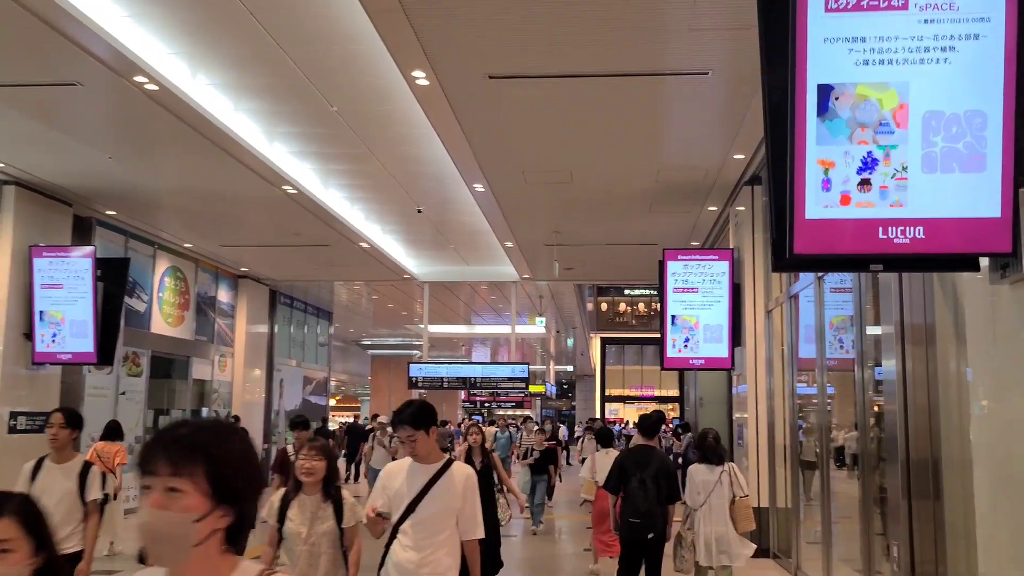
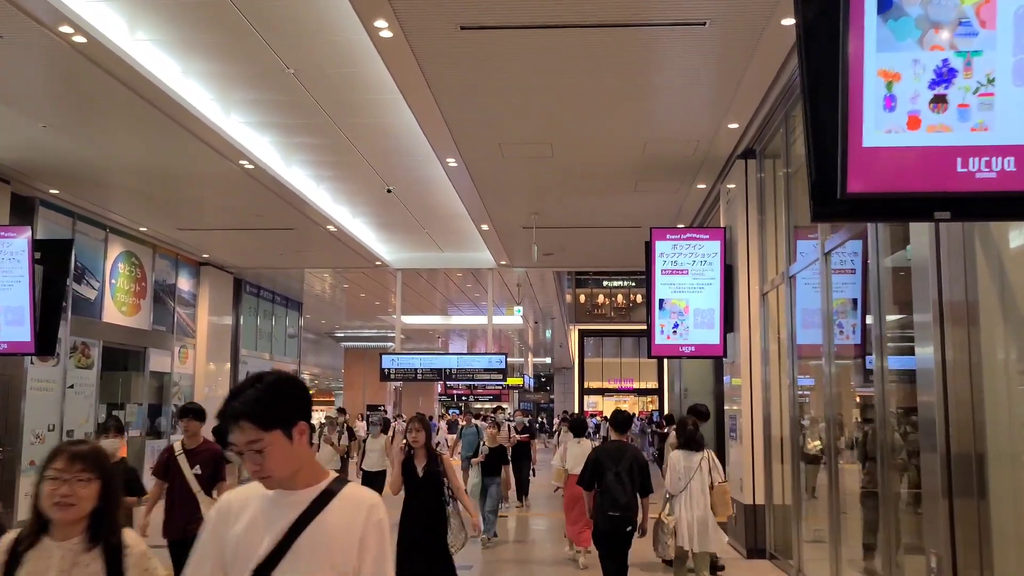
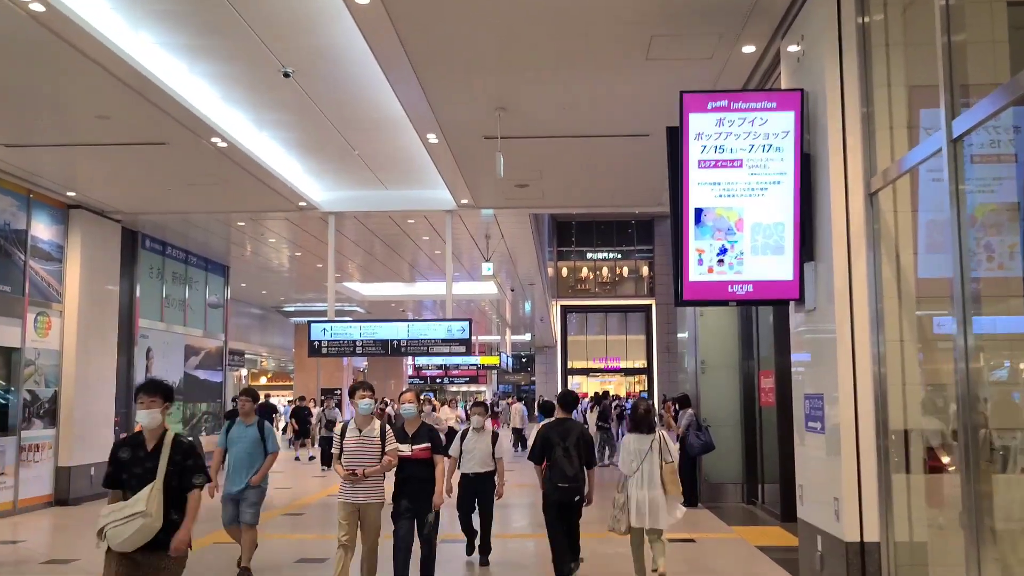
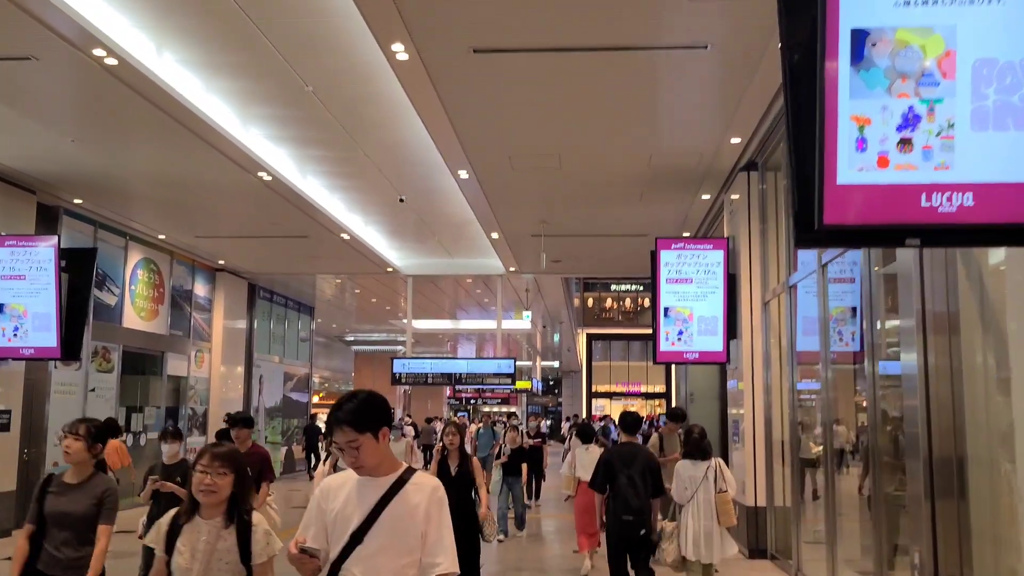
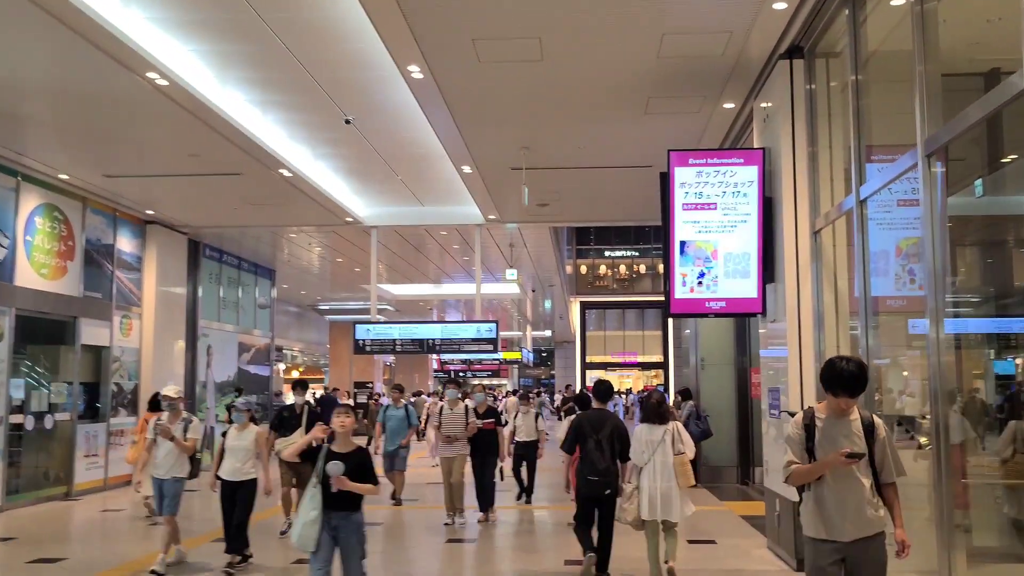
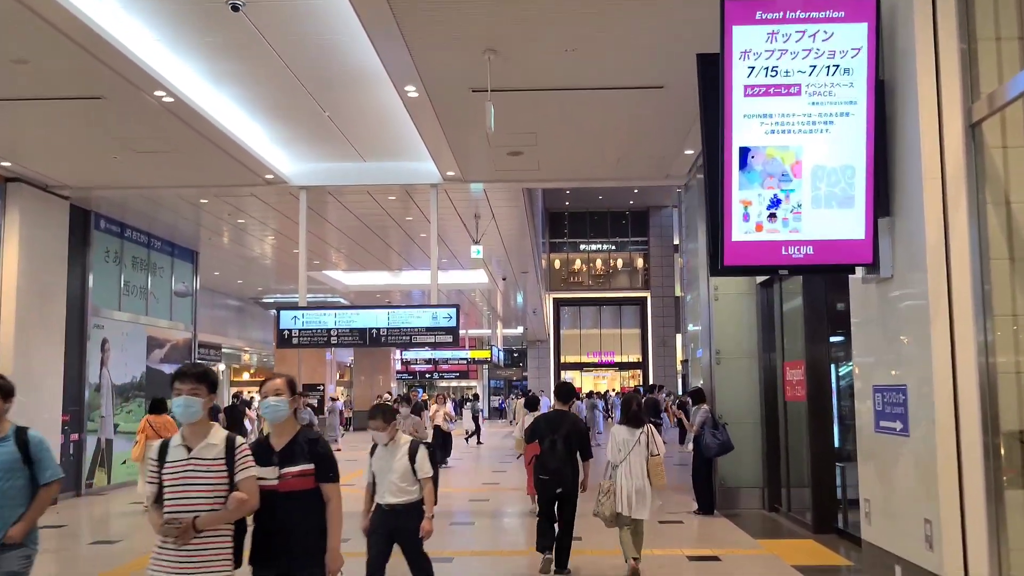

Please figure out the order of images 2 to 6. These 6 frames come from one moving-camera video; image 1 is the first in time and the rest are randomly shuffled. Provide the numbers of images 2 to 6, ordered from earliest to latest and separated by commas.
4, 2, 5, 3, 6
